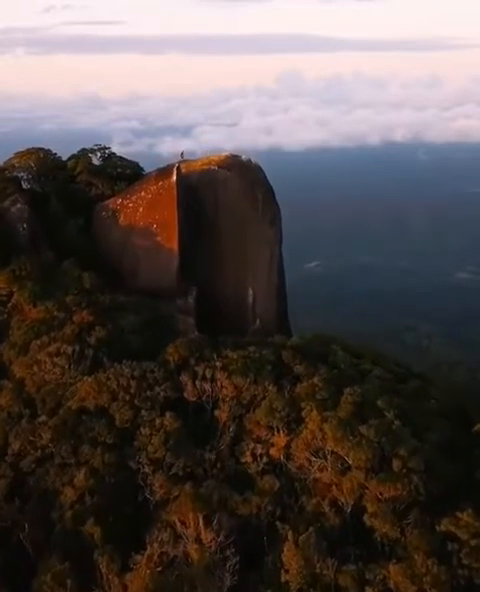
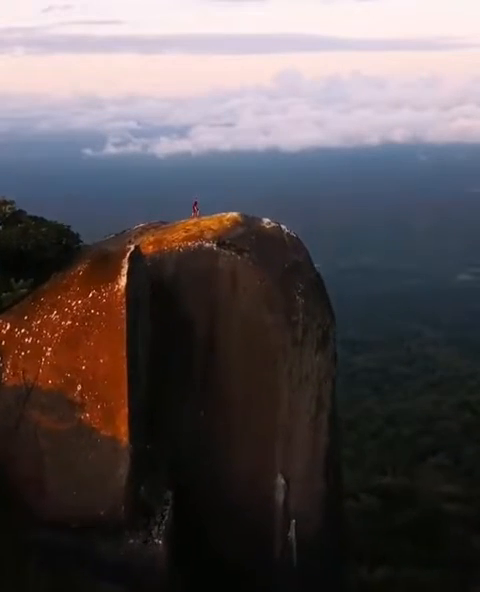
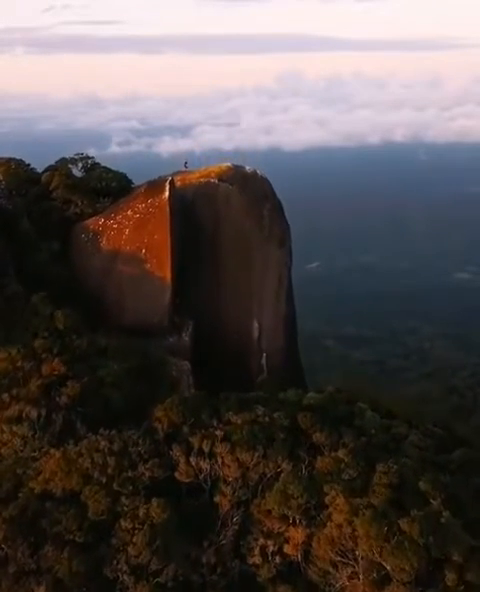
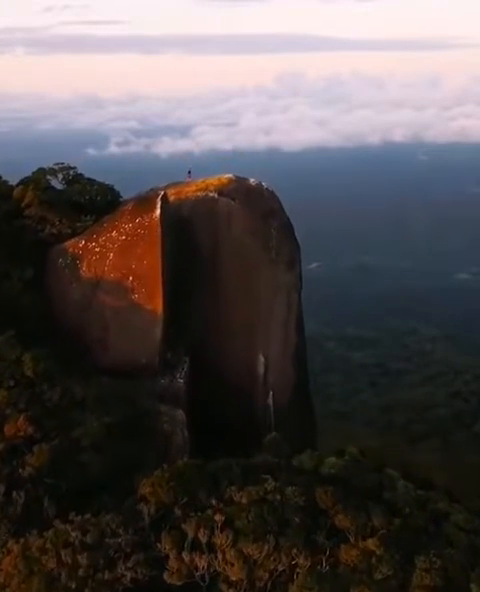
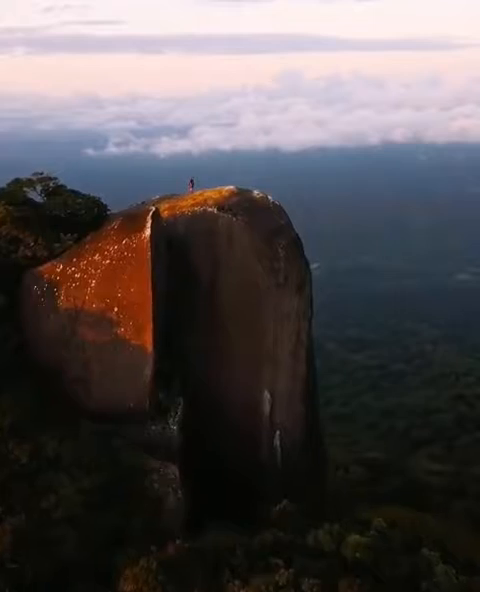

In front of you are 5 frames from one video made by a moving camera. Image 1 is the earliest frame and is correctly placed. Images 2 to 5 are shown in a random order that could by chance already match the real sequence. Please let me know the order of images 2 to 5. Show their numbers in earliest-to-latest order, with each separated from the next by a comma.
3, 4, 5, 2
